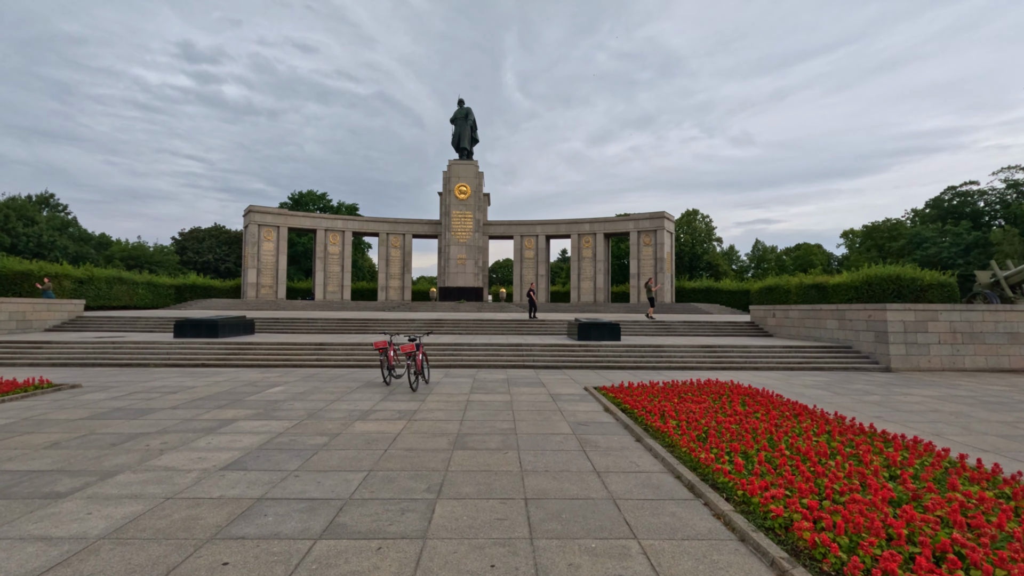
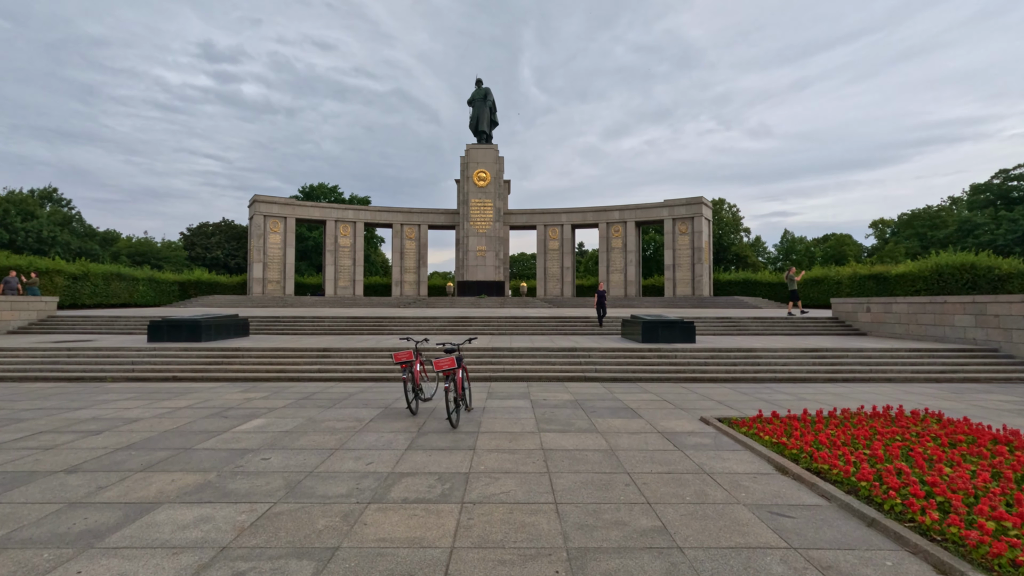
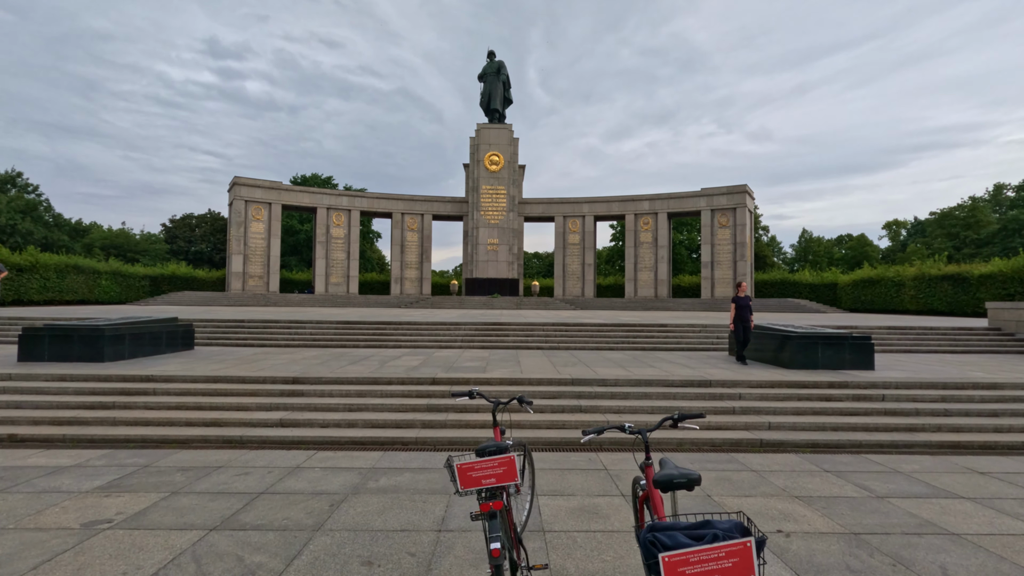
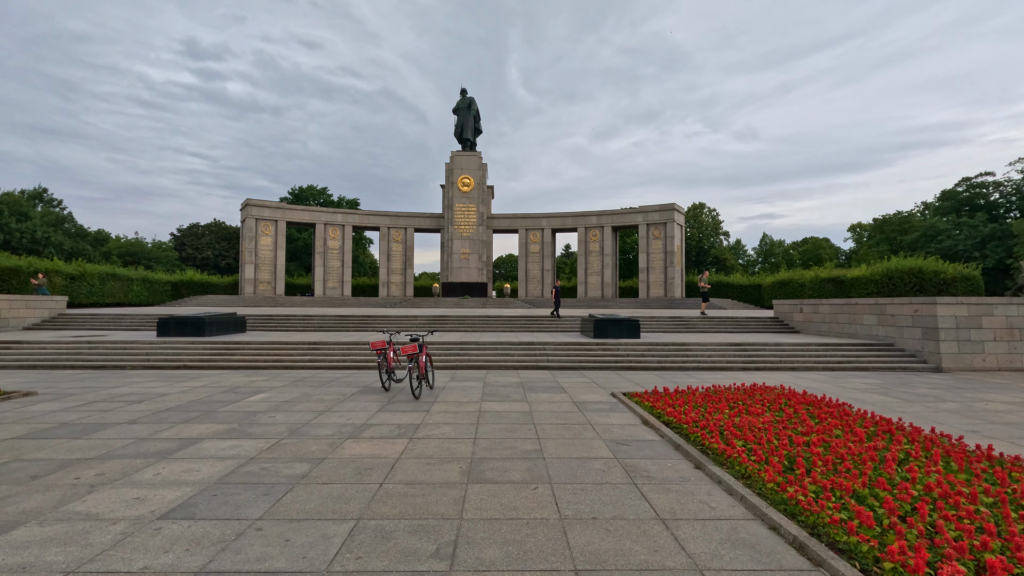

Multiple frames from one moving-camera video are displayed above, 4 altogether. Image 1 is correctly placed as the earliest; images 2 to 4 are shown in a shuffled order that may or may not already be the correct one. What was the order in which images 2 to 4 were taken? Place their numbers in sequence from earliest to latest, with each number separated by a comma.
4, 2, 3
